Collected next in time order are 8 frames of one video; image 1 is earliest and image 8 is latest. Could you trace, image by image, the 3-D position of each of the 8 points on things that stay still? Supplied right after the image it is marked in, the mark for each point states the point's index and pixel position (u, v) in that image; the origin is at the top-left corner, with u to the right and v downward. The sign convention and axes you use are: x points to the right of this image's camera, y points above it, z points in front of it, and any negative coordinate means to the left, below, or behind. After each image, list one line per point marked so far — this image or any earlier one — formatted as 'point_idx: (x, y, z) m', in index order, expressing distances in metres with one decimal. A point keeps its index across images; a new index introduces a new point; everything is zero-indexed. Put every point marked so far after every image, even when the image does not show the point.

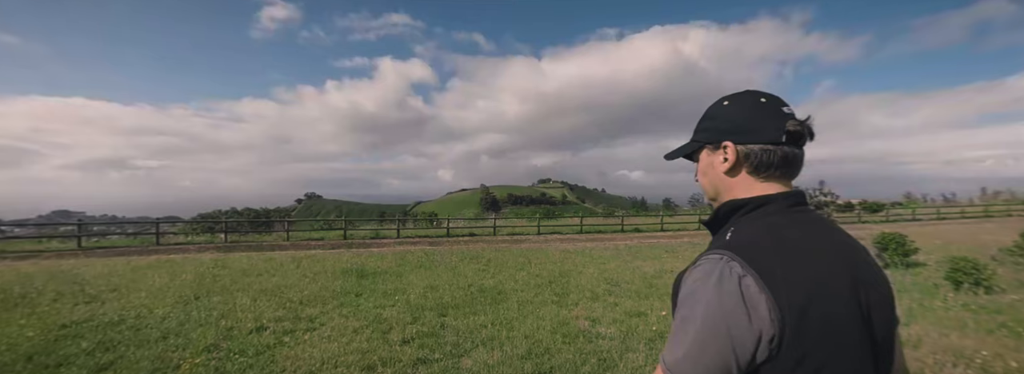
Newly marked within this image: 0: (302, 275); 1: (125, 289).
0: (-5.6, -2.4, +11.2) m
1: (-9.6, -2.5, +10.3) m
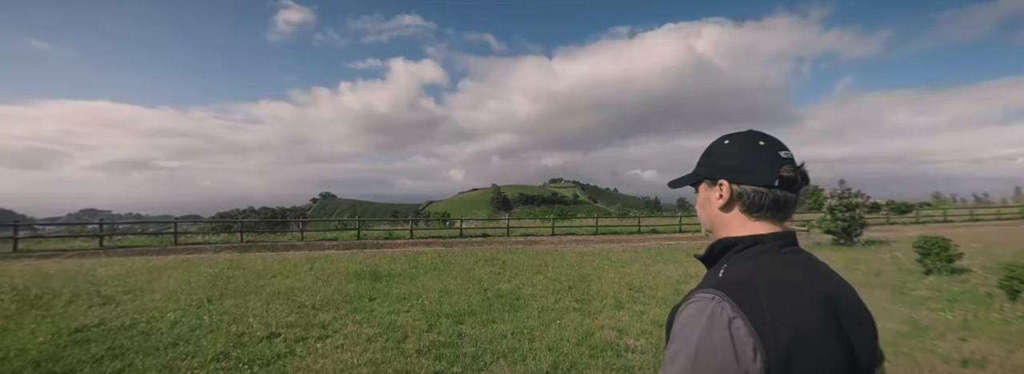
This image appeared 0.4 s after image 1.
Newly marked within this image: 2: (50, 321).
0: (-5.2, -2.4, +11.0) m
1: (-9.2, -2.6, +10.3) m
2: (-8.4, -2.5, +7.8) m
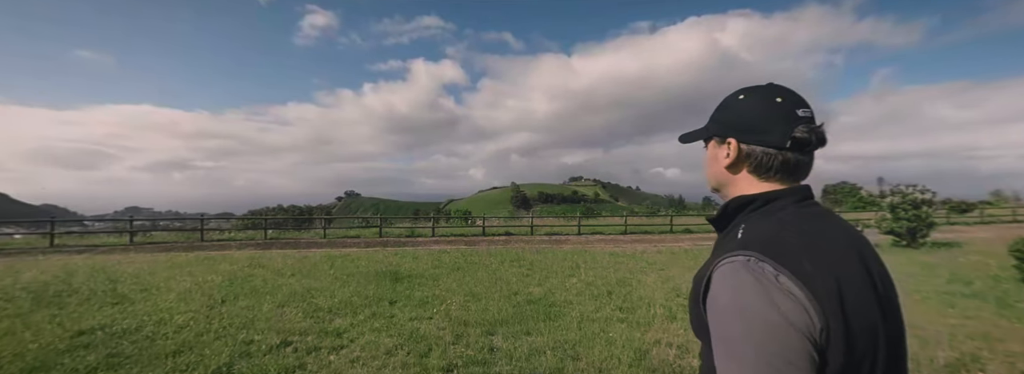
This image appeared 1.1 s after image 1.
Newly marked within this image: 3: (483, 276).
0: (-4.5, -2.3, +10.5) m
1: (-8.6, -2.5, +10.0) m
2: (-7.9, -2.4, +7.4) m
3: (-0.7, -2.0, +9.3) m
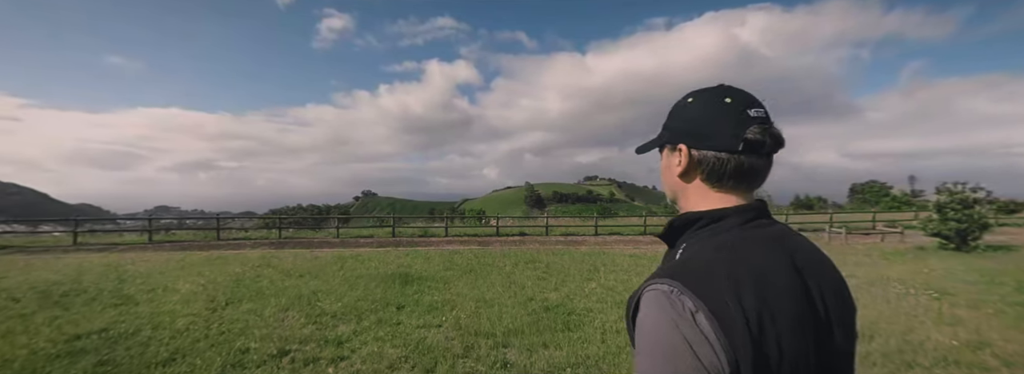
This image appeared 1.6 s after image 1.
0: (-4.1, -2.3, +10.2) m
1: (-8.2, -2.4, +9.7) m
2: (-7.6, -2.4, +7.2) m
3: (-0.3, -2.0, +8.8) m
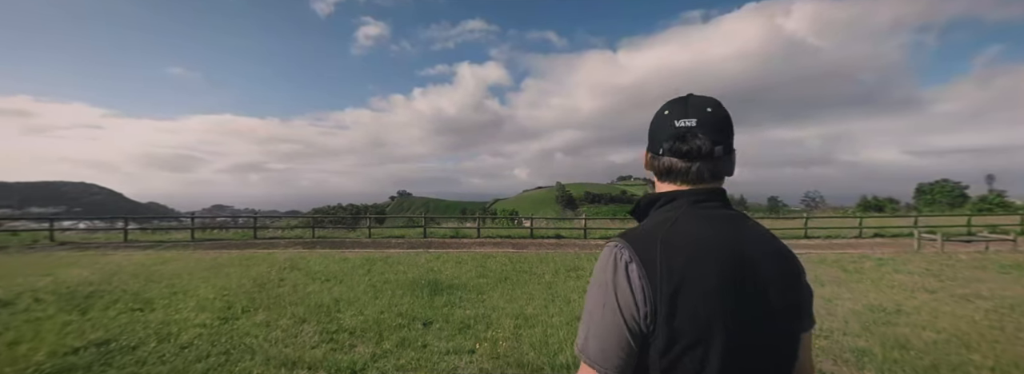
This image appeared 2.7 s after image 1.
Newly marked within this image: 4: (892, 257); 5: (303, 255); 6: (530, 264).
0: (-3.2, -2.2, +9.4) m
1: (-7.4, -2.4, +9.3) m
2: (-6.9, -2.3, +6.7) m
3: (+0.4, -1.9, +7.7) m
4: (+9.3, -1.7, +10.2) m
5: (-7.8, -2.6, +15.4) m
6: (+0.5, -2.0, +10.9) m
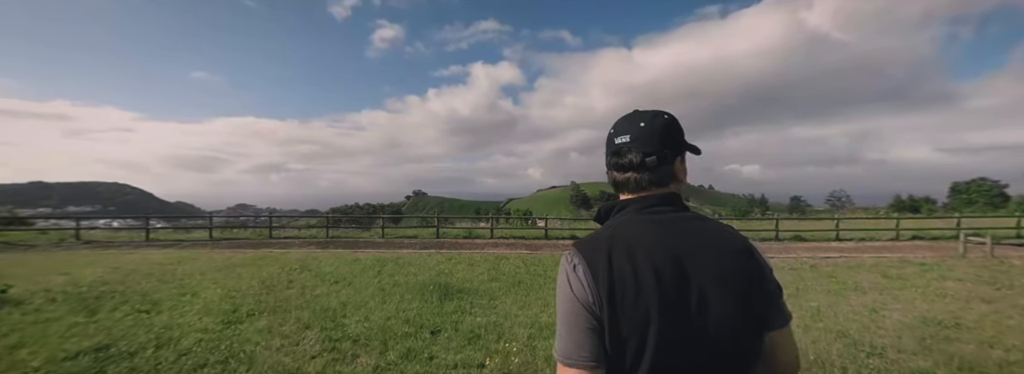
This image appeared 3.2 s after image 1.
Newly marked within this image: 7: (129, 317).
0: (-2.9, -2.2, +9.1) m
1: (-7.1, -2.4, +9.1) m
2: (-6.7, -2.3, +6.5) m
3: (+0.7, -1.9, +7.3) m
4: (+9.7, -1.7, +9.4) m
5: (-7.3, -2.5, +15.2) m
6: (+0.8, -2.0, +10.5) m
7: (-7.0, -2.4, +7.5) m
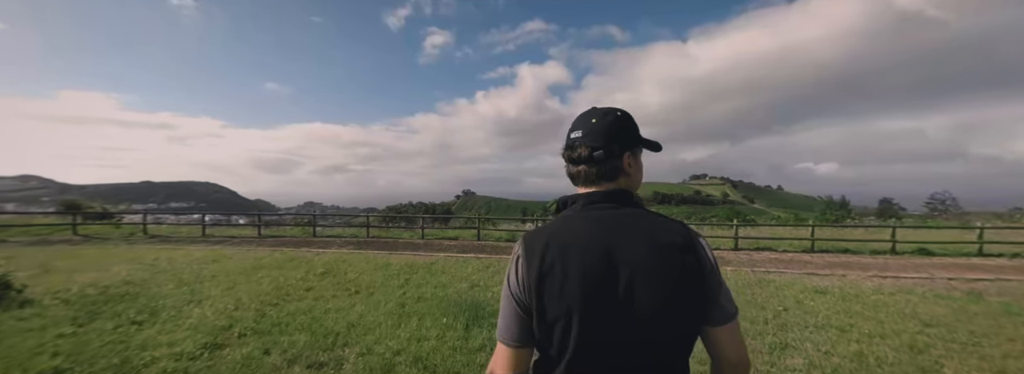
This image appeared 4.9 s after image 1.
0: (-2.1, -2.1, +7.7) m
1: (-6.2, -2.3, +8.1) m
2: (-6.1, -2.2, +5.5) m
3: (+1.3, -1.9, +5.5) m
4: (+10.5, -1.7, +6.6) m
5: (-5.7, -2.5, +14.2) m
6: (+1.8, -2.0, +8.6) m
7: (-6.3, -2.3, +6.5) m
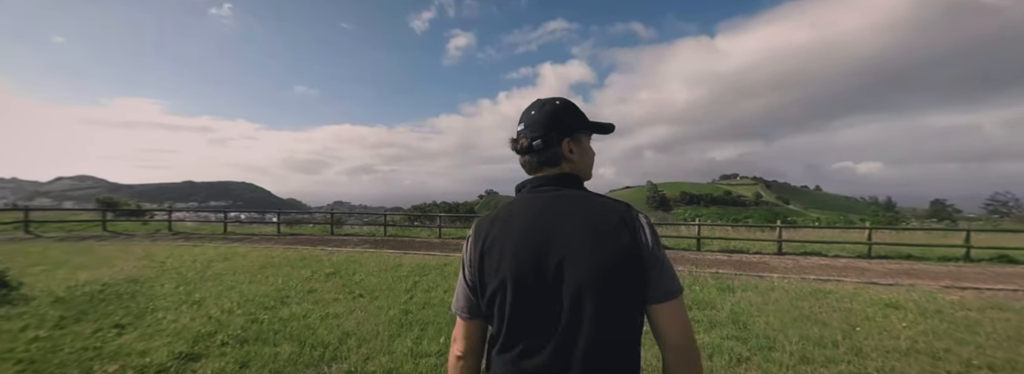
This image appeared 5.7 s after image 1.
0: (-1.8, -2.0, +6.9) m
1: (-5.9, -2.2, +7.6) m
2: (-6.0, -2.1, +5.0) m
3: (+1.4, -1.8, +4.5) m
4: (+10.7, -1.7, +5.2) m
5: (-5.1, -2.3, +13.7) m
6: (+2.1, -1.9, +7.7) m
7: (-6.1, -2.1, +6.0) m
